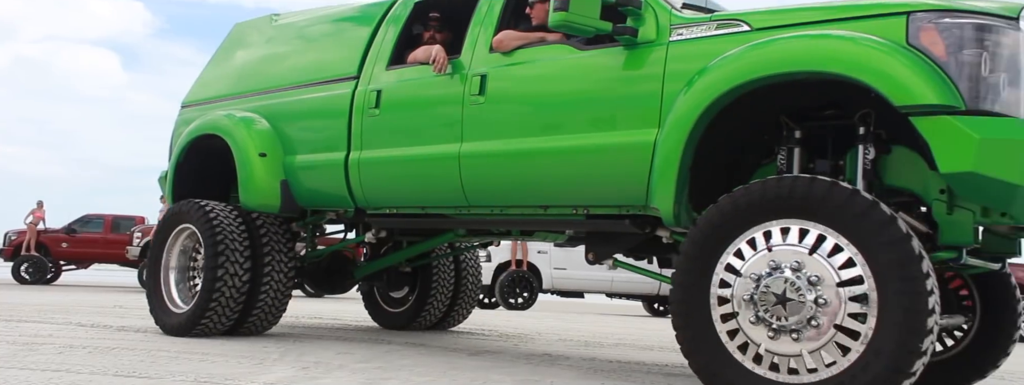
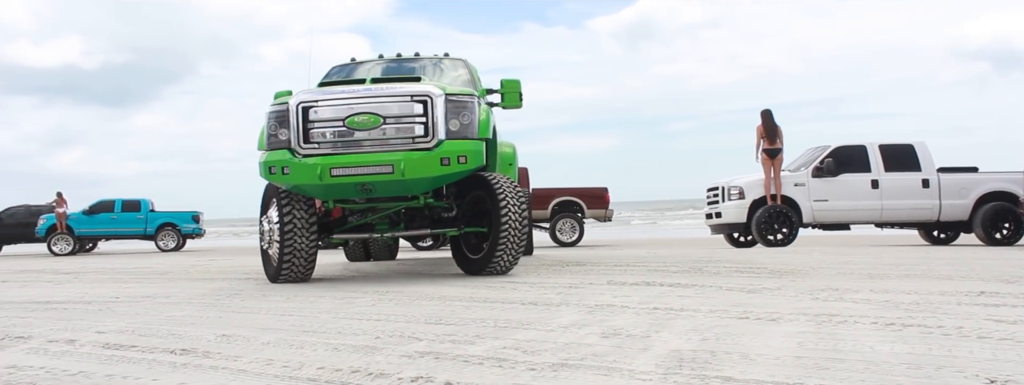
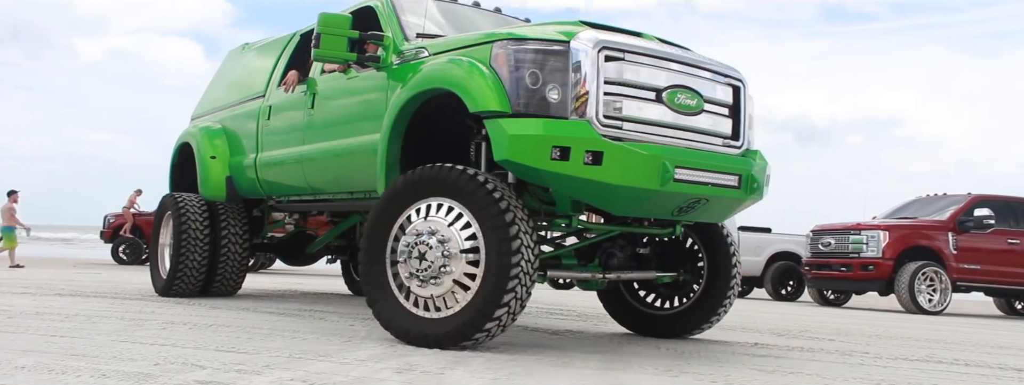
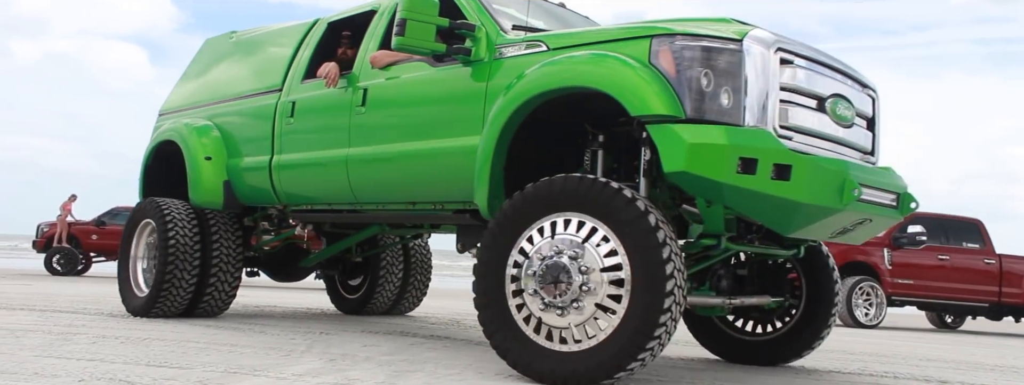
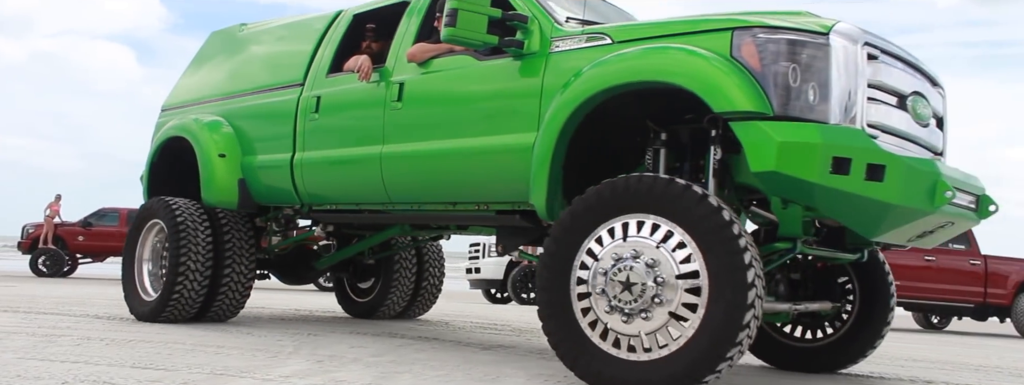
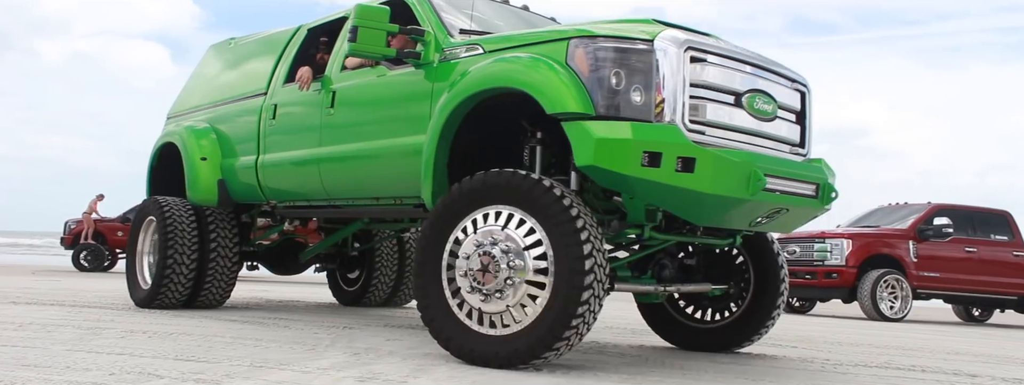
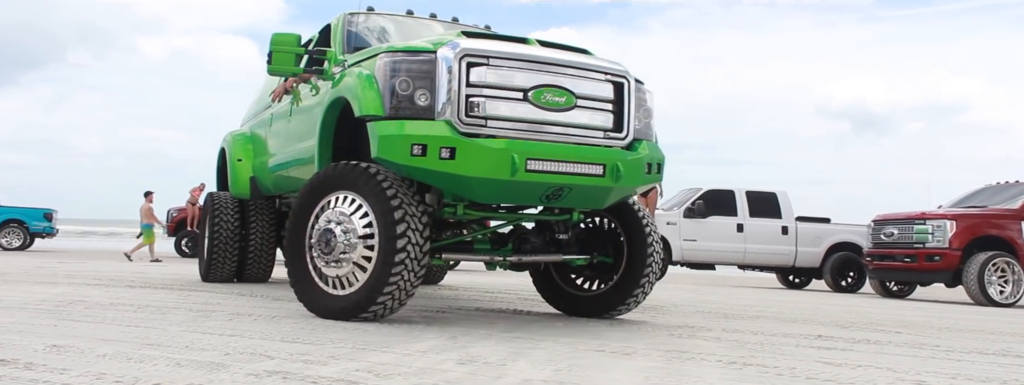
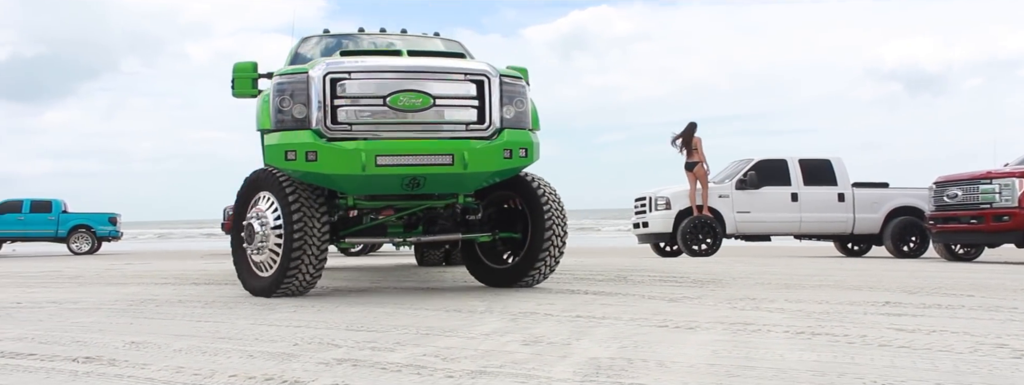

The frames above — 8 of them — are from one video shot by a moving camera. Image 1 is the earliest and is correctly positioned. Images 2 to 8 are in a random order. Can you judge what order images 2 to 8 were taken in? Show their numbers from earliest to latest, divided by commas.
5, 4, 6, 3, 7, 8, 2
